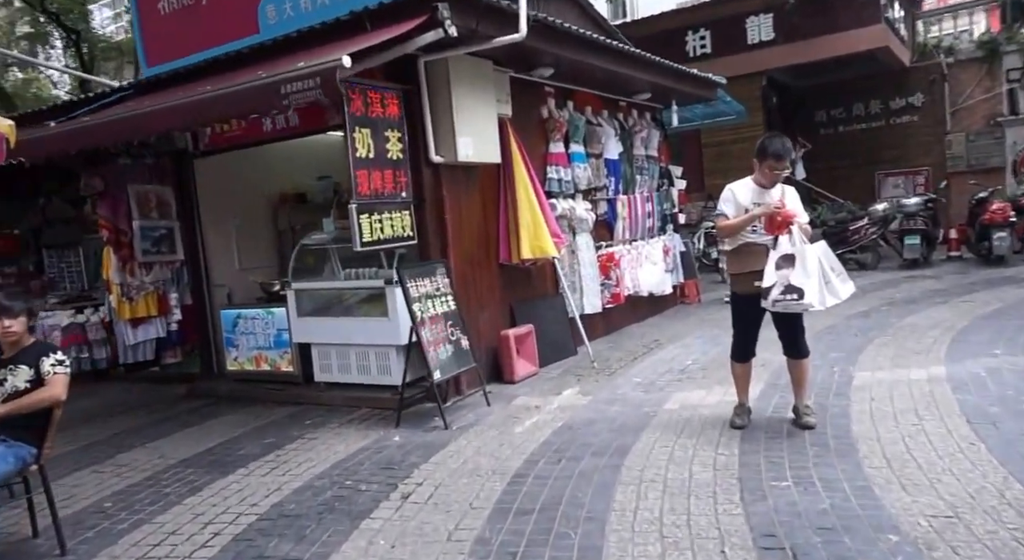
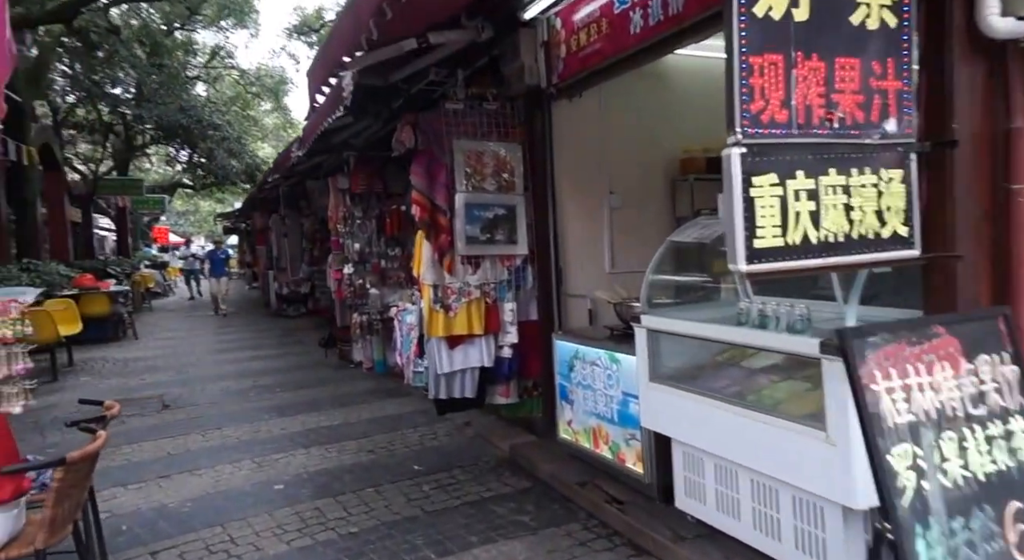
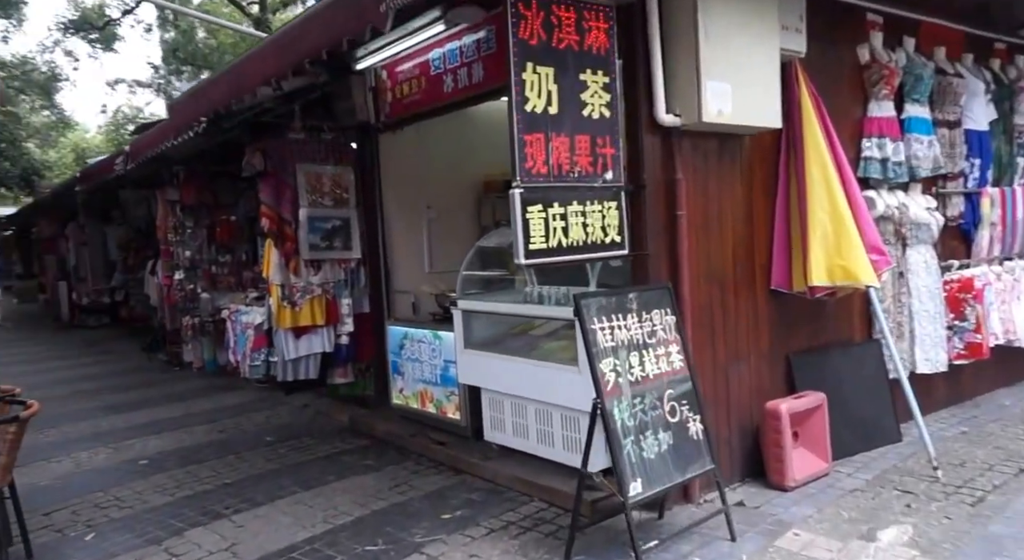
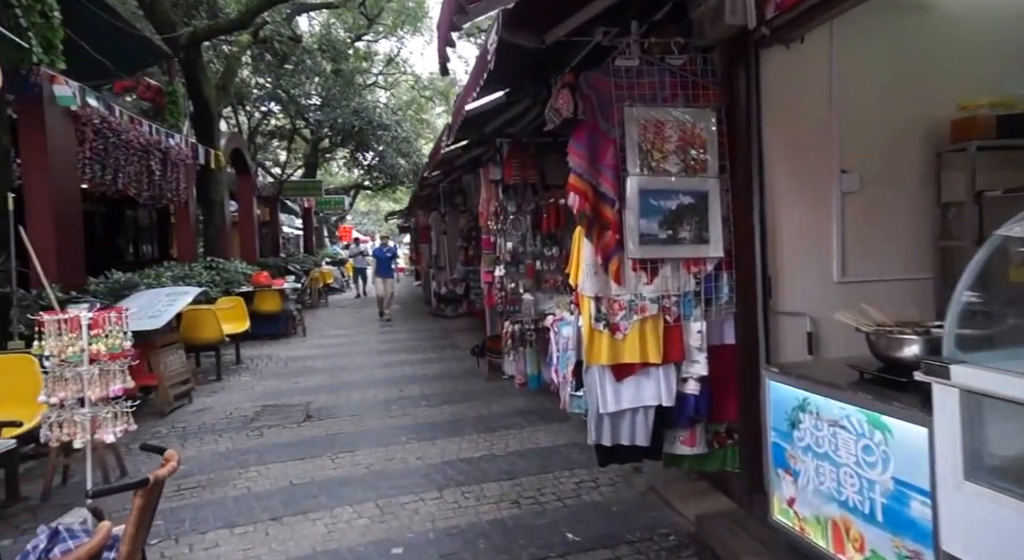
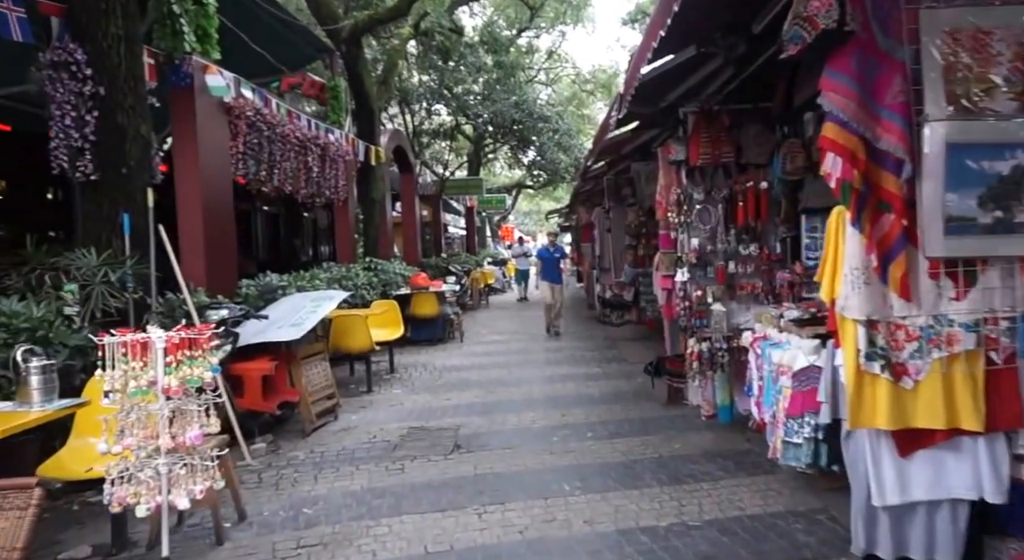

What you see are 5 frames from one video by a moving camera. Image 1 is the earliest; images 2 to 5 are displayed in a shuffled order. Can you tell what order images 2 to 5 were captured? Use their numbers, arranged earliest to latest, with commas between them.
3, 2, 4, 5
